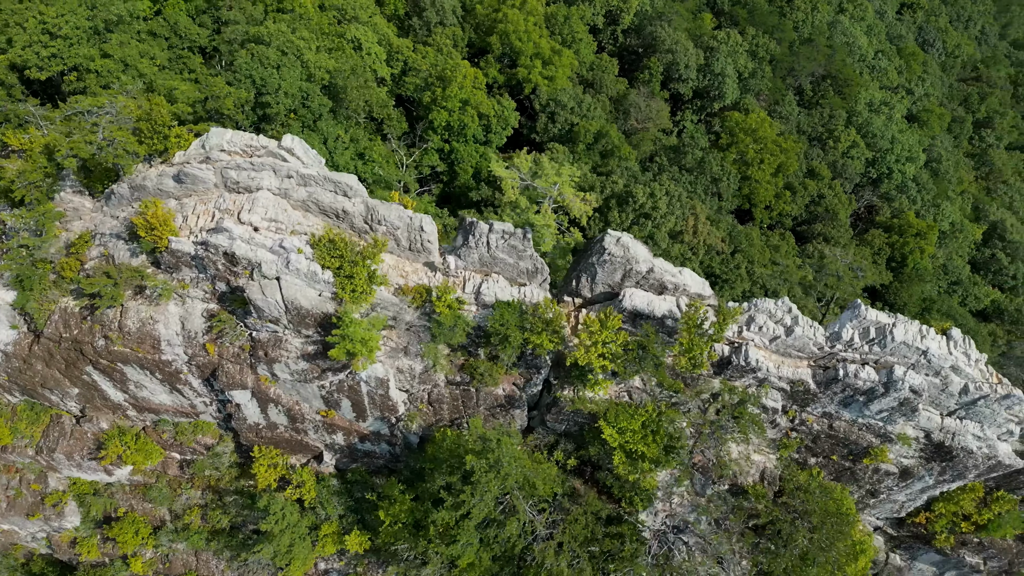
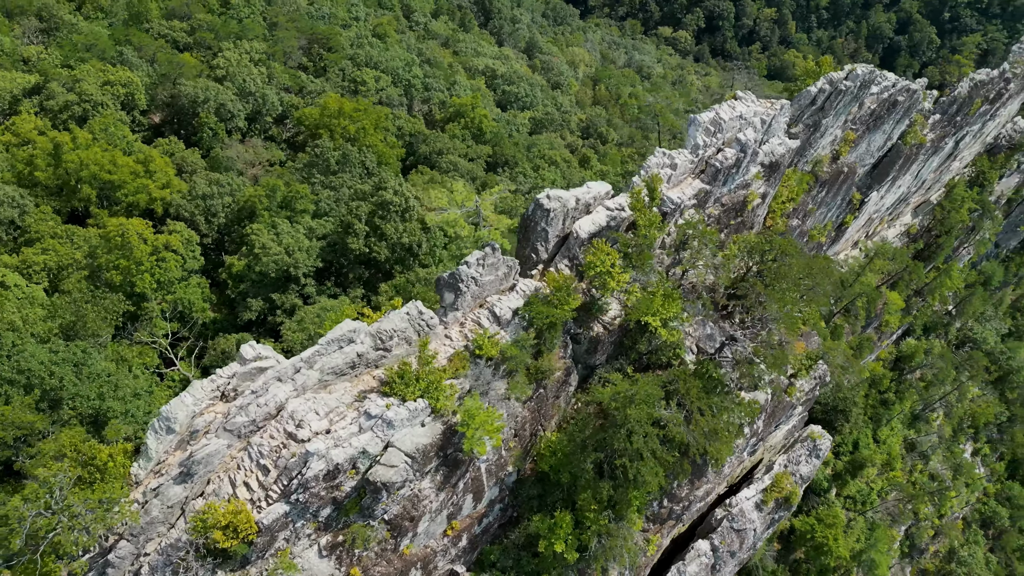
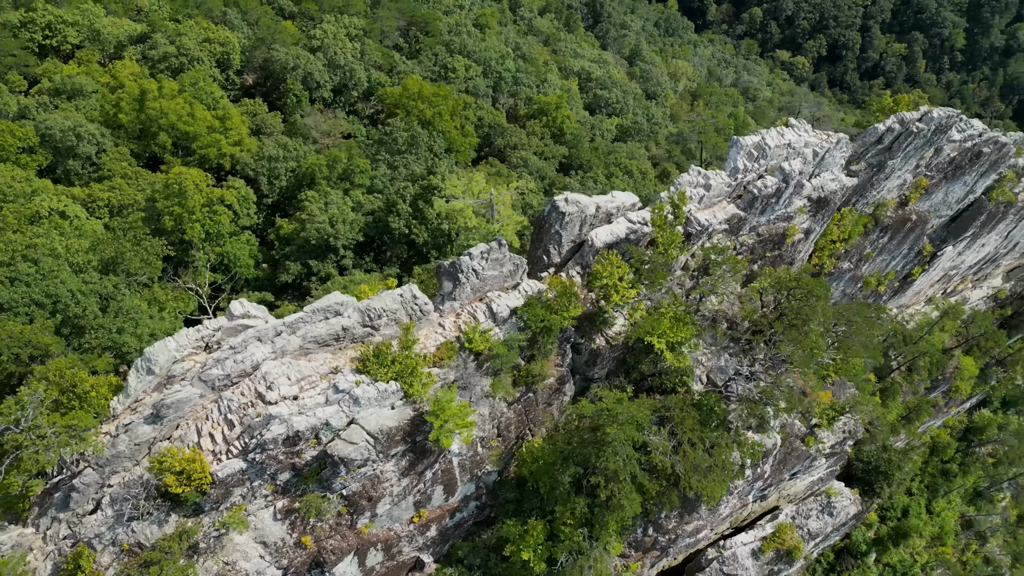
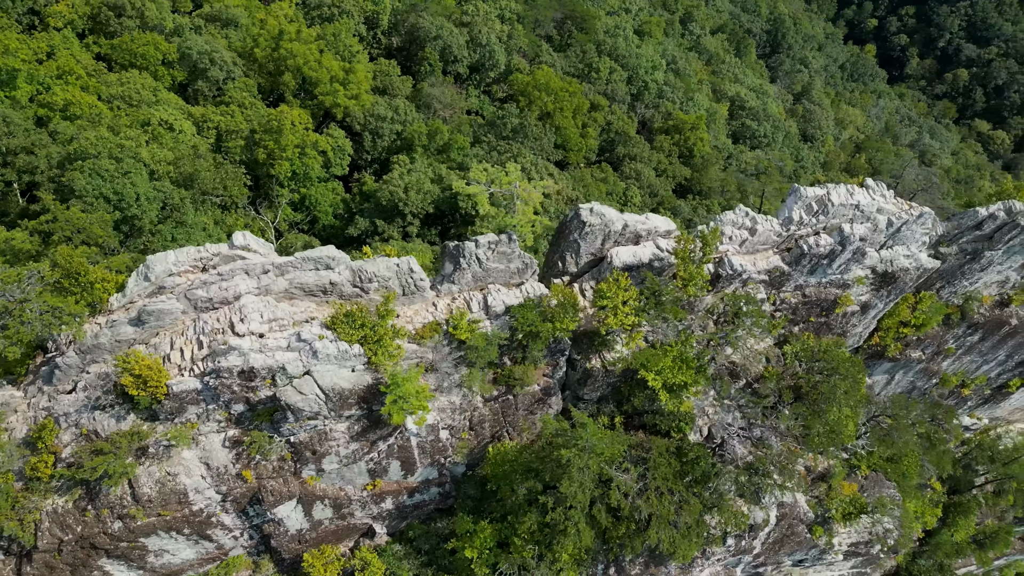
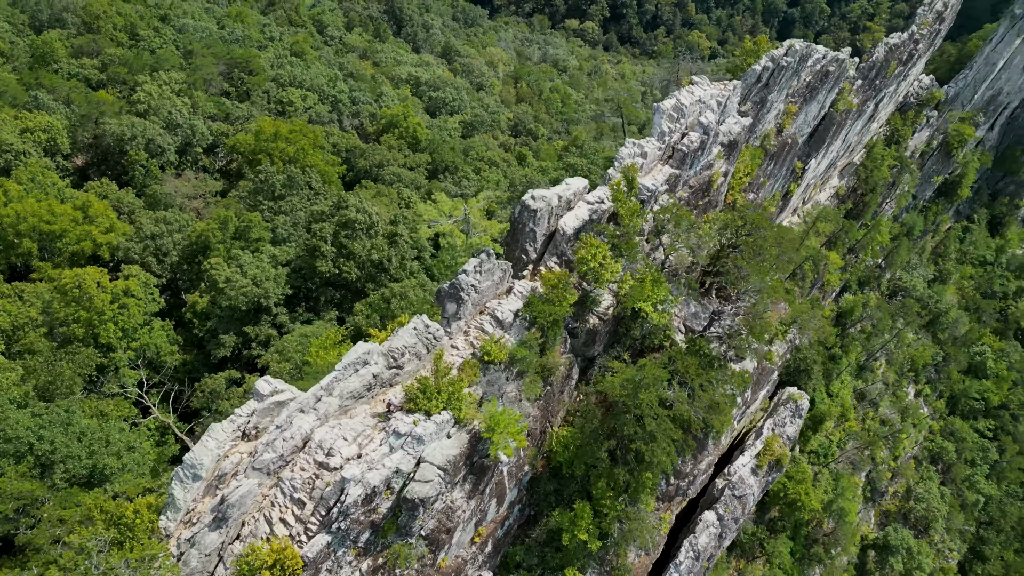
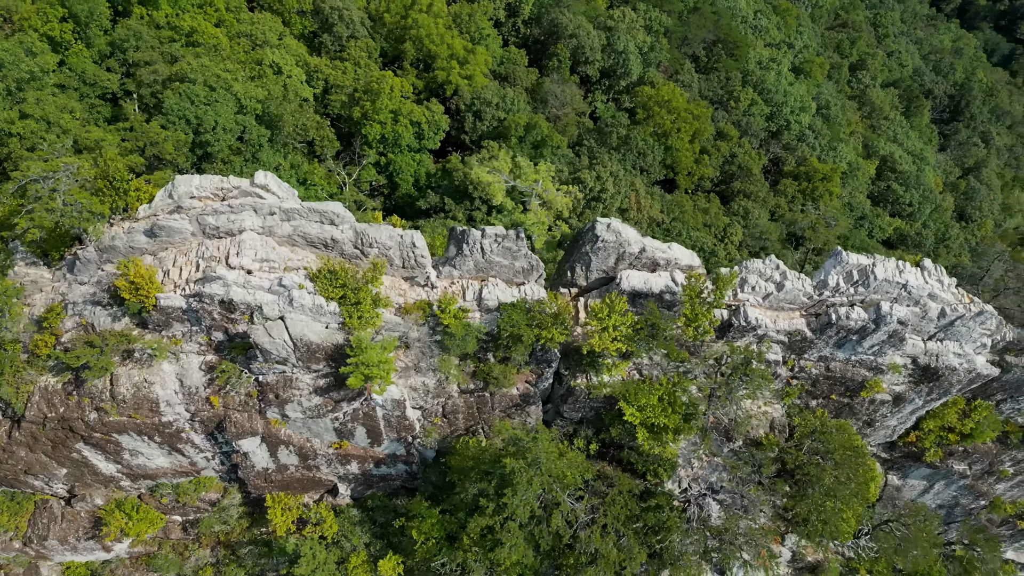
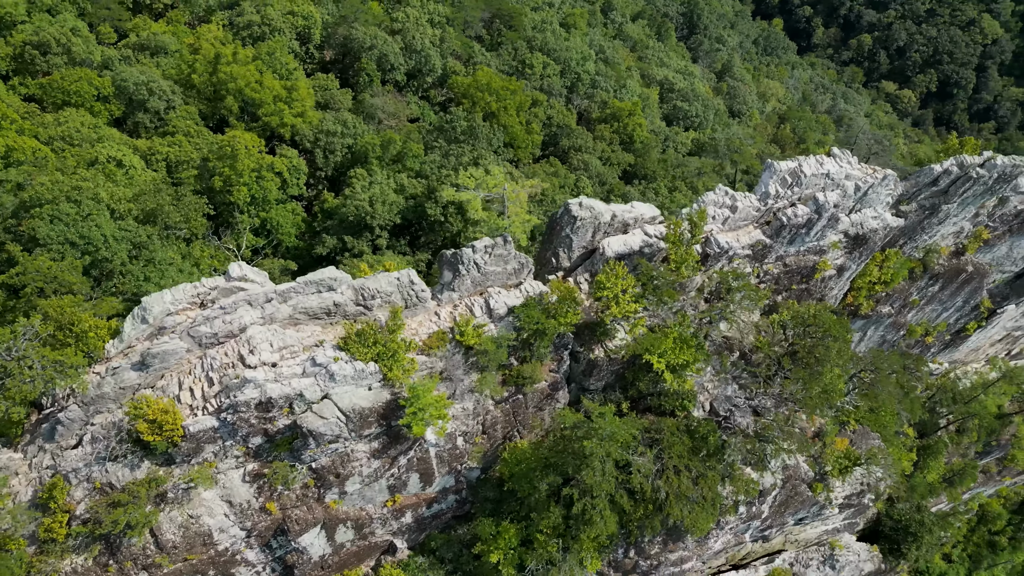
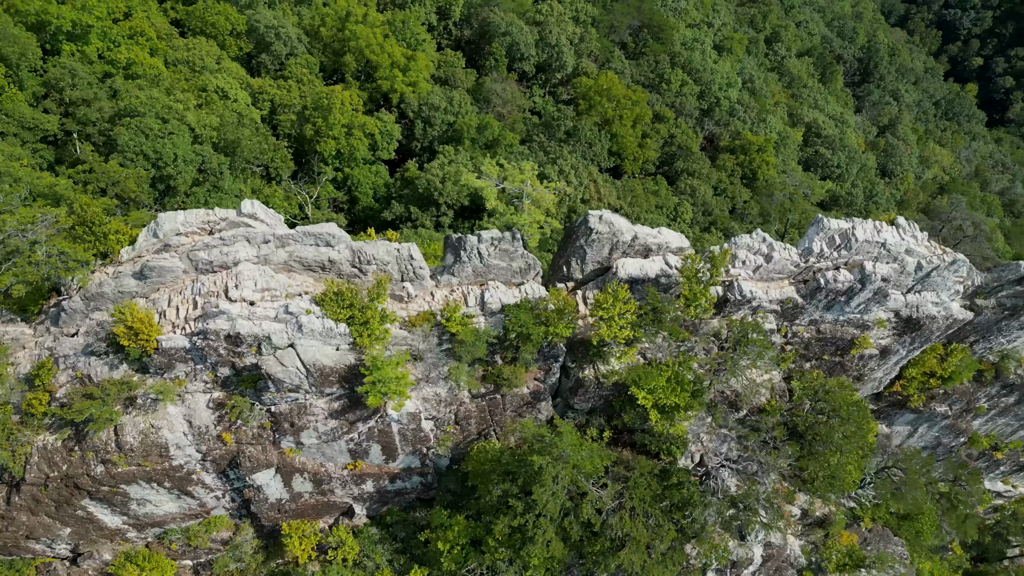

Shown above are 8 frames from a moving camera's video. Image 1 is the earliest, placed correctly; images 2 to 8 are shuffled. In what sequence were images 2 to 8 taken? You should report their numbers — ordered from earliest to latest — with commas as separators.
6, 8, 4, 7, 3, 2, 5
